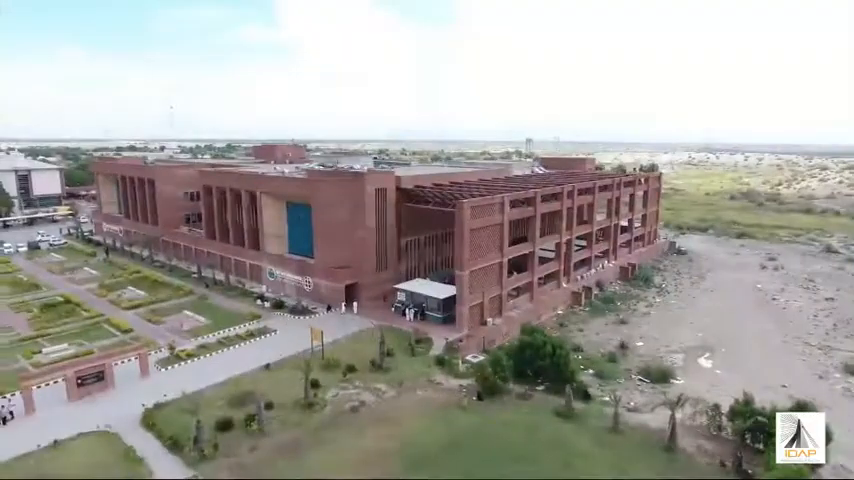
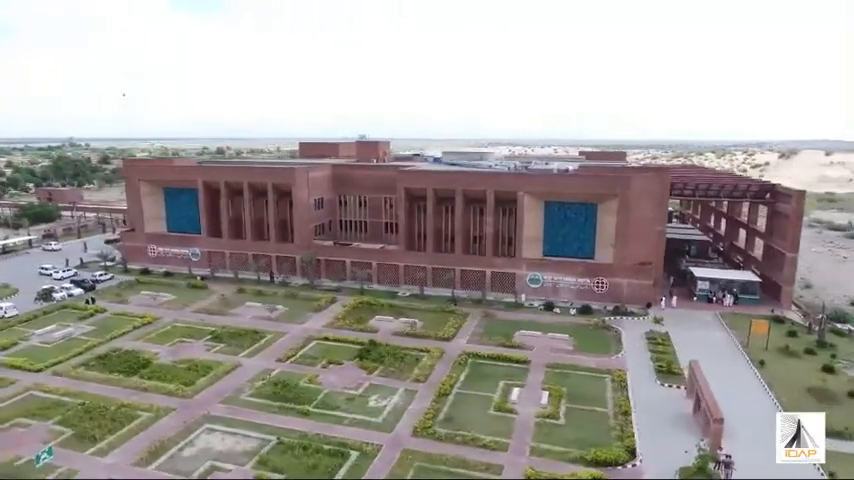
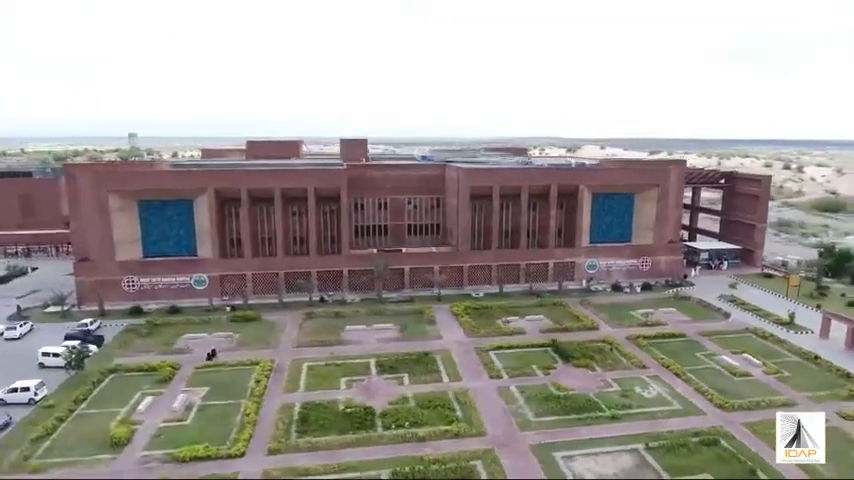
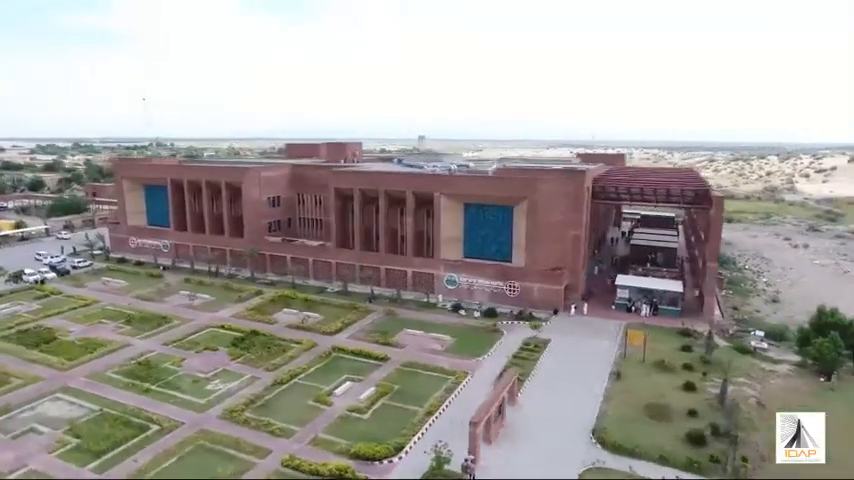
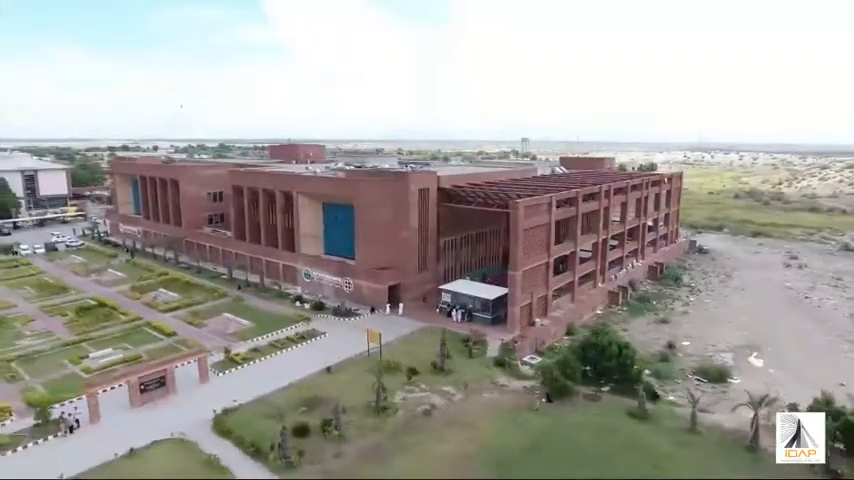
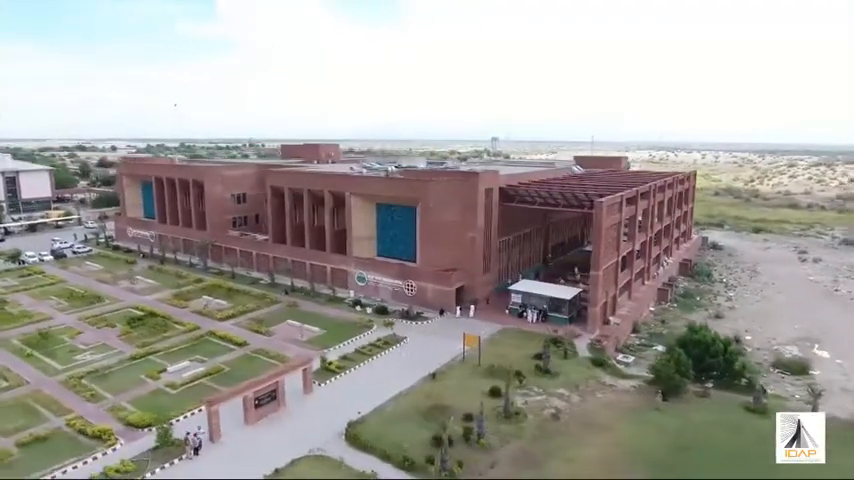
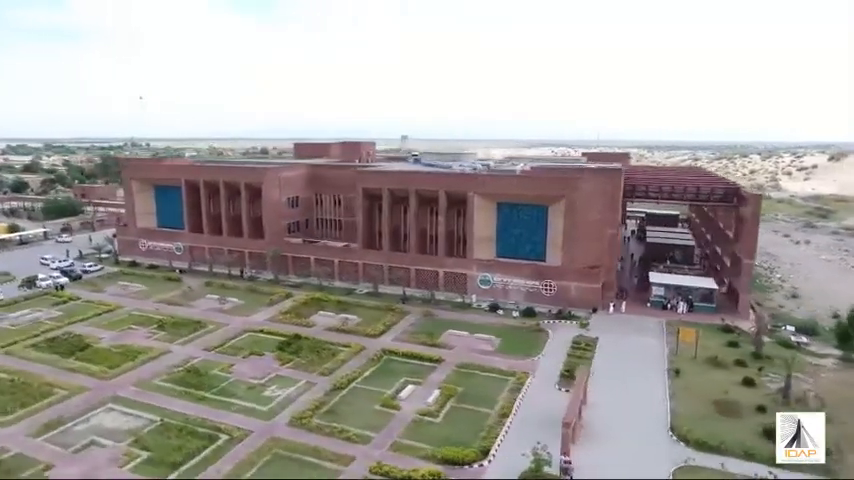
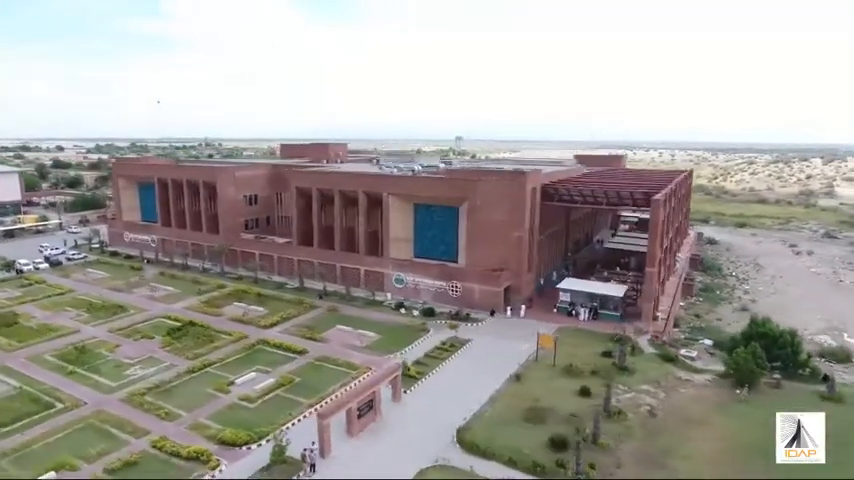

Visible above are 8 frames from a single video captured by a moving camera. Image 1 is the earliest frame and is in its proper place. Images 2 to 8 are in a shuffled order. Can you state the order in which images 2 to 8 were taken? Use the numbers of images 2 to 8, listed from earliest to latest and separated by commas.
5, 6, 8, 4, 7, 2, 3
